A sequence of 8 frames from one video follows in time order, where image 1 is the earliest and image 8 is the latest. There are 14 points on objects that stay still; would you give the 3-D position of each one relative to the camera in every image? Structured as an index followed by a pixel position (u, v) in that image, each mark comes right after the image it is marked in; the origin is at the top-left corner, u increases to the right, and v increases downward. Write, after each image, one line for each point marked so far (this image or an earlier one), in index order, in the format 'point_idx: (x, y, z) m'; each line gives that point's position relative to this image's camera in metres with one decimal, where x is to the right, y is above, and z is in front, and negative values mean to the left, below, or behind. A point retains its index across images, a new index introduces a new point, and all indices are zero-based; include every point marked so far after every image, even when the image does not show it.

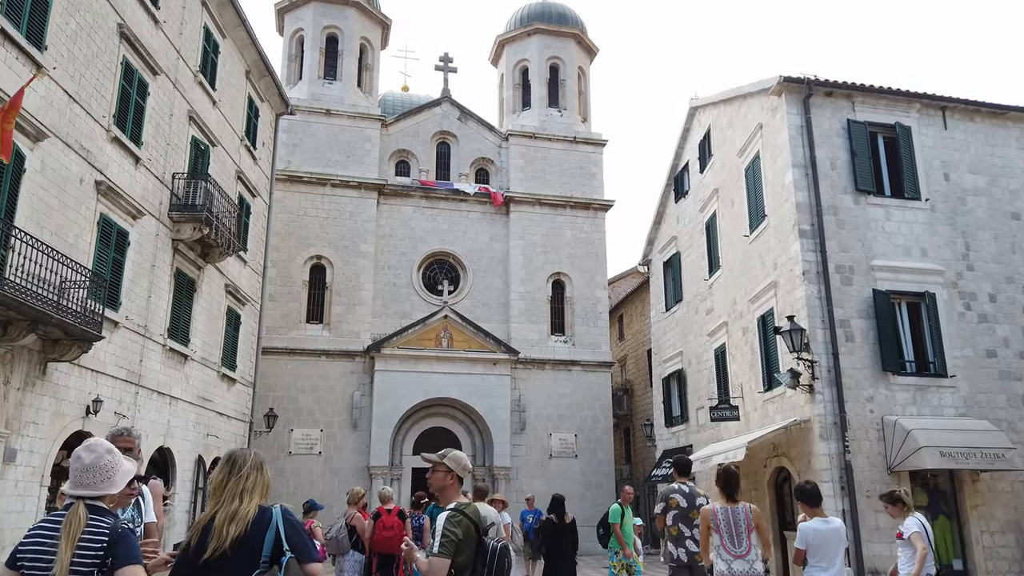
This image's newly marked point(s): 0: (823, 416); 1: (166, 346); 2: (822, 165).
0: (+4.7, -2.0, +12.1) m
1: (-6.5, -1.1, +14.9) m
2: (+5.1, +2.1, +13.2) m
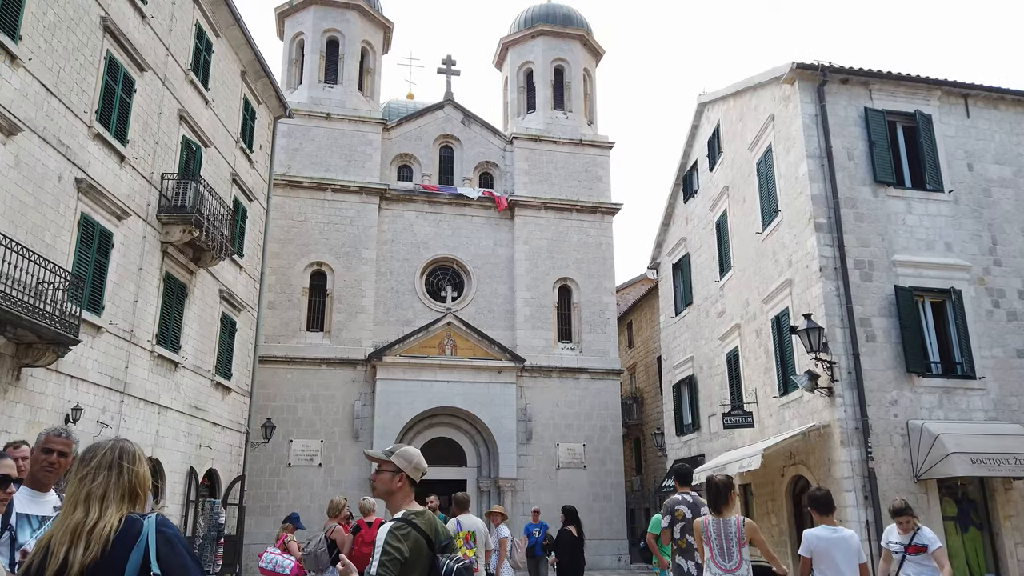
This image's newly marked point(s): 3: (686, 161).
0: (+4.7, -1.9, +11.3) m
1: (-6.4, -1.2, +14.3) m
2: (+5.1, +2.1, +12.5) m
3: (+4.3, +3.2, +19.6) m
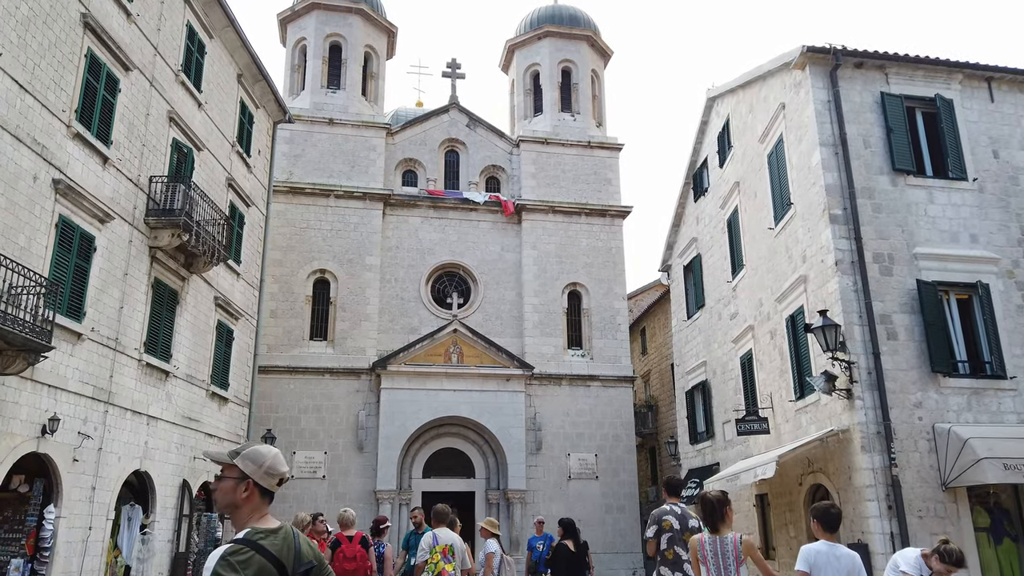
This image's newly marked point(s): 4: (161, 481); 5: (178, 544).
0: (+4.7, -1.8, +10.6) m
1: (-6.4, -1.3, +13.8) m
2: (+5.1, +2.2, +11.8) m
3: (+4.4, +3.1, +18.9) m
4: (-6.4, -3.5, +14.5) m
5: (-6.4, -4.9, +15.1) m
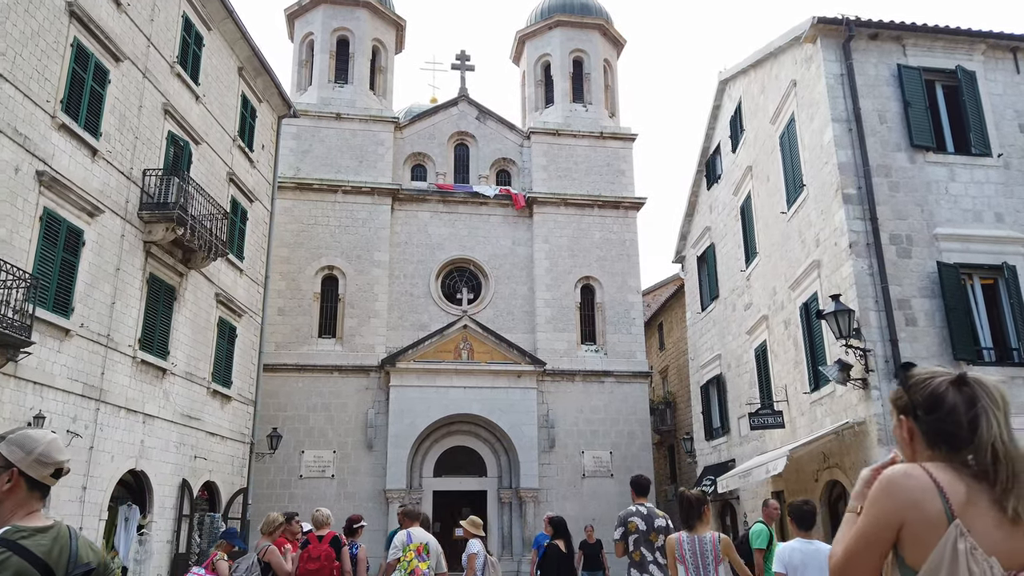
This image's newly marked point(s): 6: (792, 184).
0: (+4.6, -1.6, +9.9) m
1: (-6.4, -1.2, +13.5) m
2: (+5.0, +2.4, +11.2) m
3: (+4.5, +3.3, +18.3) m
4: (-6.3, -3.4, +14.2) m
5: (-6.2, -4.8, +14.8) m
6: (+4.4, +1.6, +12.6) m
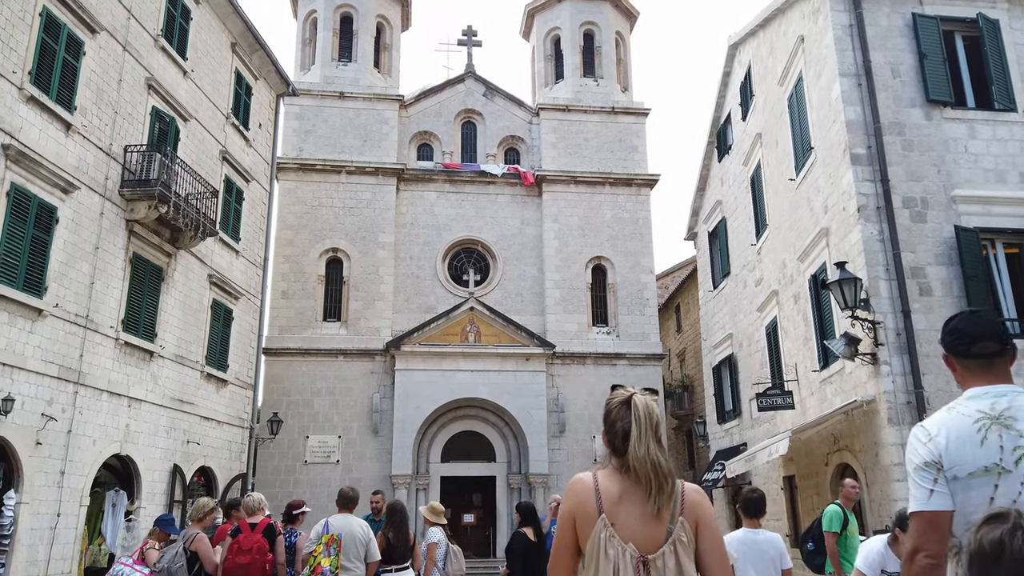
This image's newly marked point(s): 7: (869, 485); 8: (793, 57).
0: (+4.4, -1.2, +9.2) m
1: (-6.5, -0.9, +13.1) m
2: (+4.8, +2.8, +10.3) m
3: (+4.6, +3.8, +17.4) m
4: (-6.4, -3.1, +13.8) m
5: (-6.2, -4.4, +14.5) m
6: (+4.3, +2.1, +11.7) m
7: (+4.4, -2.4, +9.8) m
8: (+4.3, +3.5, +12.0) m
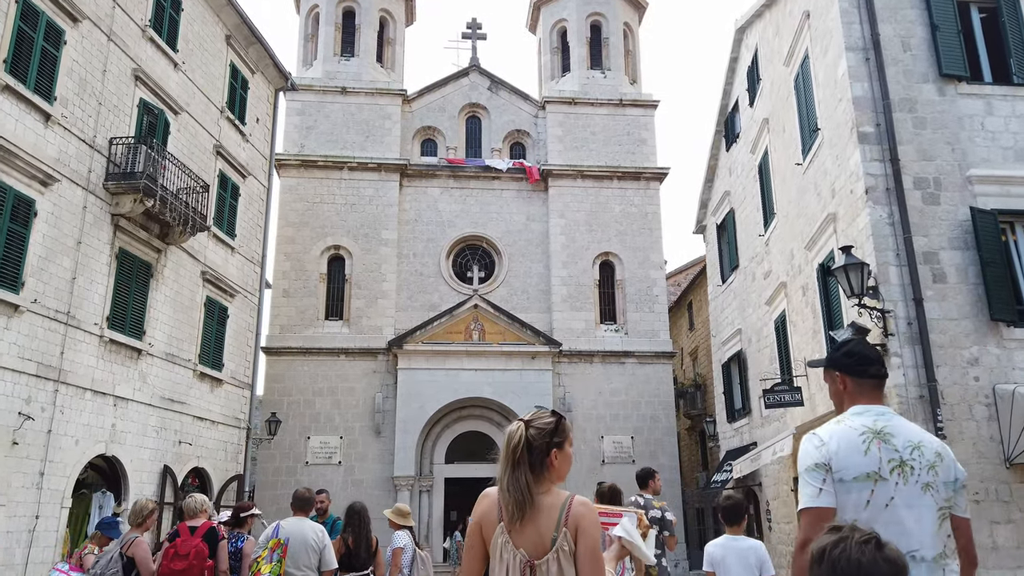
0: (+4.2, -1.1, +8.5) m
1: (-6.6, -0.8, +12.8) m
2: (+4.6, +2.9, +9.7) m
3: (+4.6, +4.0, +16.8) m
4: (-6.4, -3.0, +13.5) m
5: (-6.3, -4.4, +14.1) m
6: (+4.1, +2.2, +11.1) m
7: (+4.3, -2.3, +9.2) m
8: (+4.1, +3.6, +11.4) m
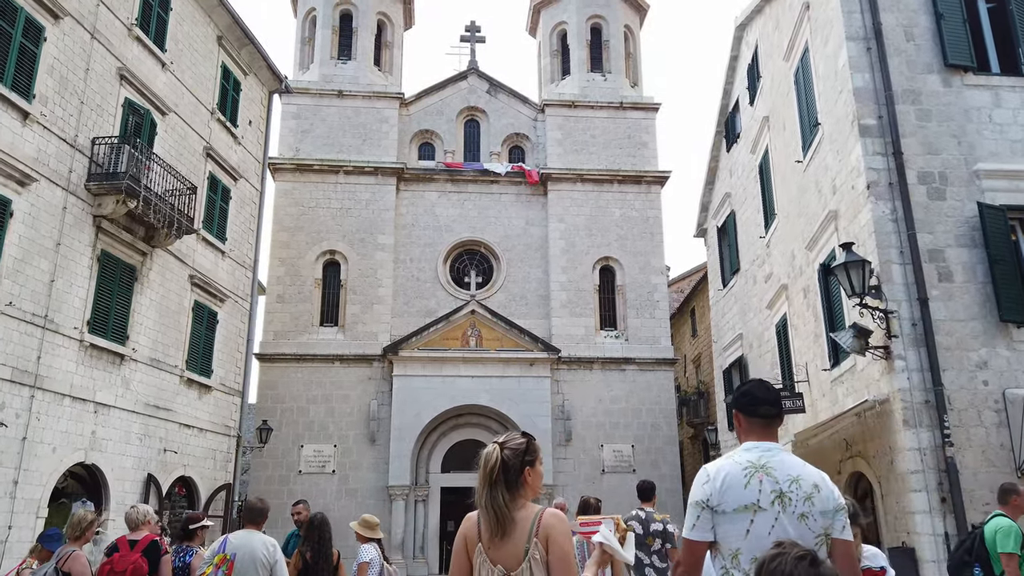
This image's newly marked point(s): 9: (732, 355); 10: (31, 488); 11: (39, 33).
0: (+4.1, -1.1, +8.1) m
1: (-6.7, -0.8, +12.4) m
2: (+4.5, +2.9, +9.3) m
3: (+4.5, +3.9, +16.5) m
4: (-6.5, -3.1, +13.1) m
5: (-6.4, -4.4, +13.7) m
6: (+4.0, +2.2, +10.7) m
7: (+4.1, -2.3, +8.7) m
8: (+4.0, +3.6, +11.0) m
9: (+4.5, -1.4, +16.1) m
10: (-6.8, -2.8, +11.2) m
11: (-7.0, +3.8, +11.8) m
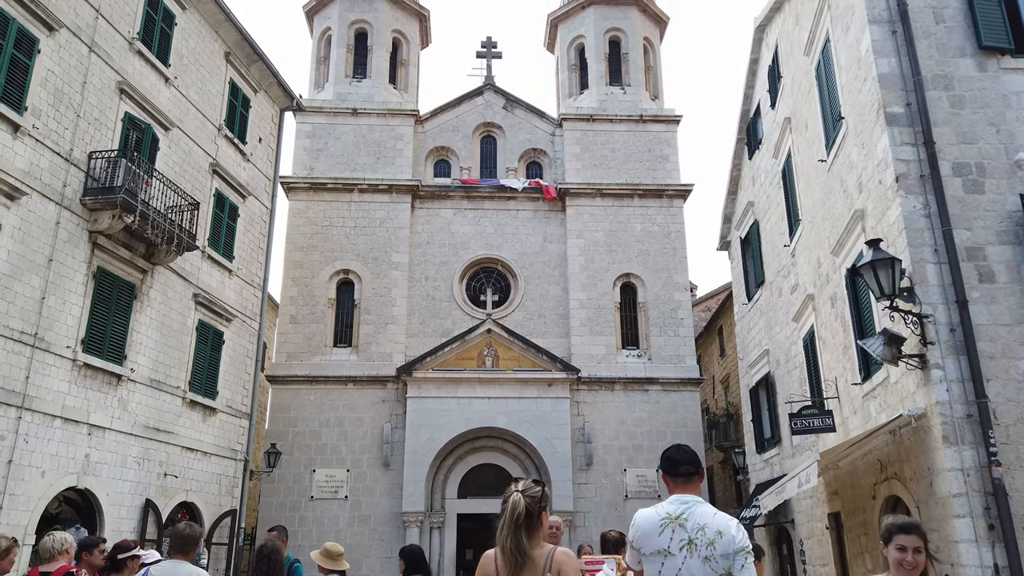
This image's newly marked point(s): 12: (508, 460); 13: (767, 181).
0: (+4.0, -1.1, +7.3) m
1: (-6.6, -1.1, +12.0) m
2: (+4.4, +2.9, +8.6) m
3: (+4.7, +3.6, +15.8) m
4: (-6.4, -3.4, +12.6) m
5: (-6.2, -4.7, +13.2) m
6: (+4.0, +2.1, +10.0) m
7: (+4.1, -2.3, +7.9) m
8: (+4.0, +3.5, +10.4) m
9: (+4.7, -1.6, +15.2) m
10: (-6.7, -3.0, +10.7) m
11: (-7.0, +3.5, +11.5) m
12: (-0.1, -4.3, +20.0) m
13: (+4.6, +1.9, +14.4) m
